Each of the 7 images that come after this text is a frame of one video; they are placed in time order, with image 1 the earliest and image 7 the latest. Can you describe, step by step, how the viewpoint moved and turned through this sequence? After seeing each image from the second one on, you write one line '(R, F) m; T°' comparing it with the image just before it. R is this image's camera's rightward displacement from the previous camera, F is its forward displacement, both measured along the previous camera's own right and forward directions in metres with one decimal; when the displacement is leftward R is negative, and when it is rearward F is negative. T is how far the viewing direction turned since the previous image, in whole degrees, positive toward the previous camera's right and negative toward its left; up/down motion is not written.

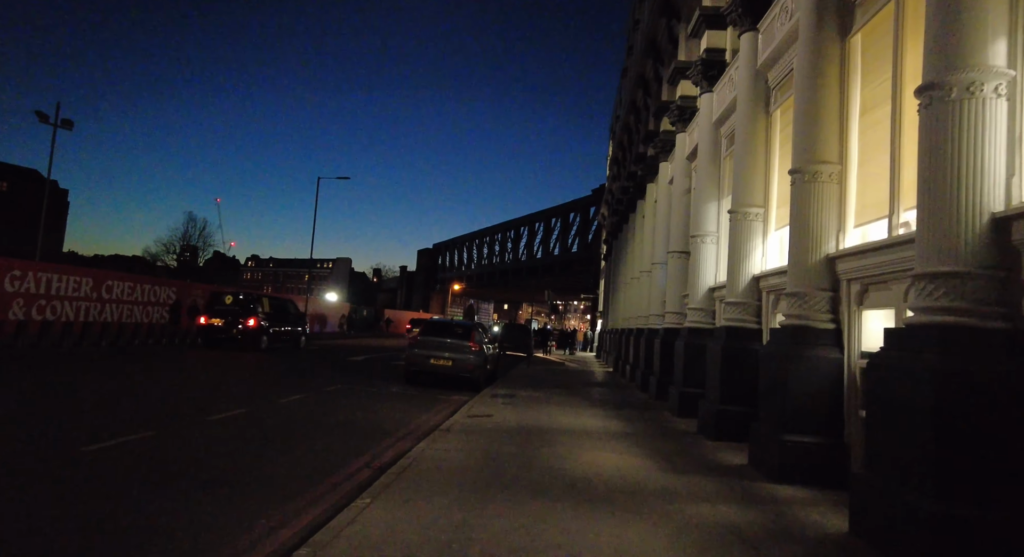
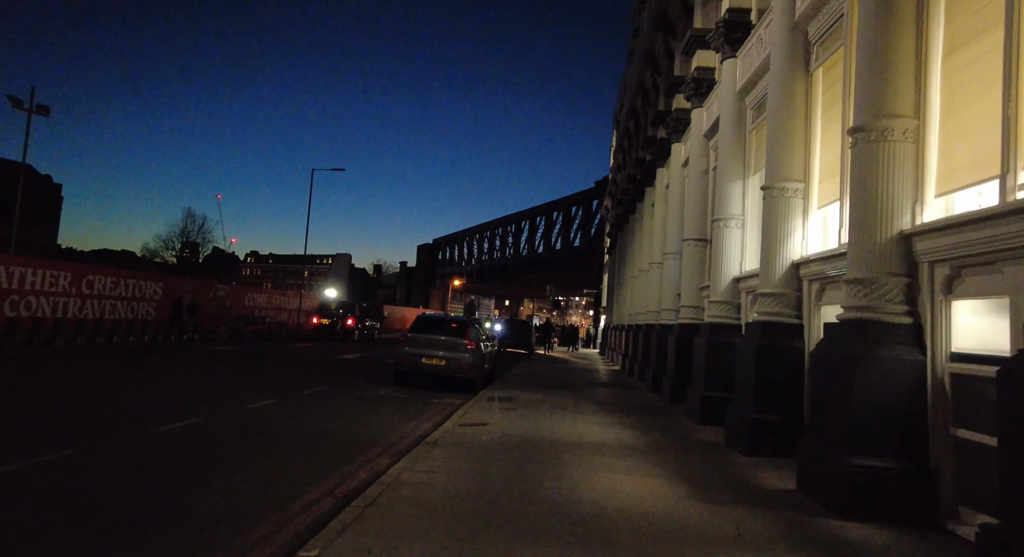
(0.0, +1.3) m; 0°
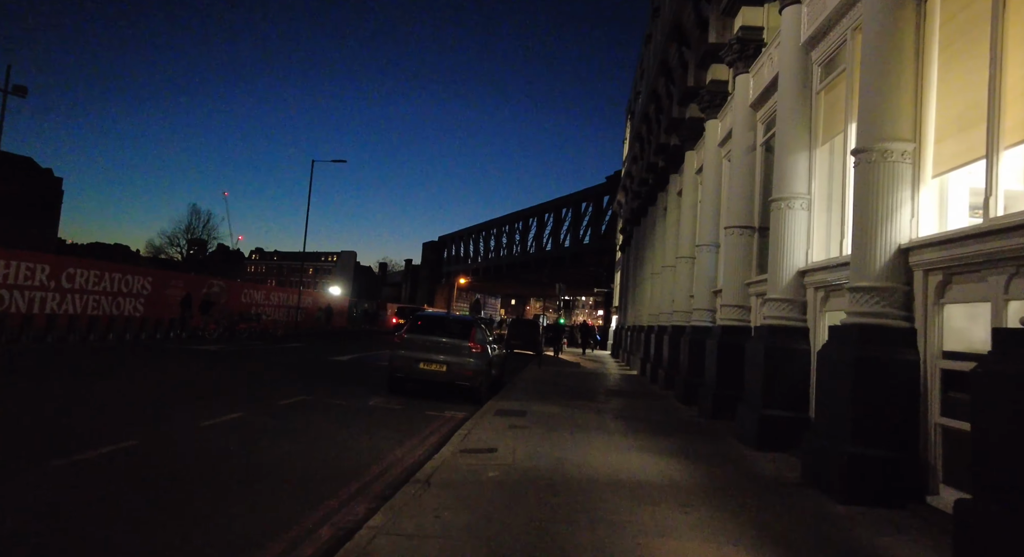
(-0.1, +1.8) m; -1°
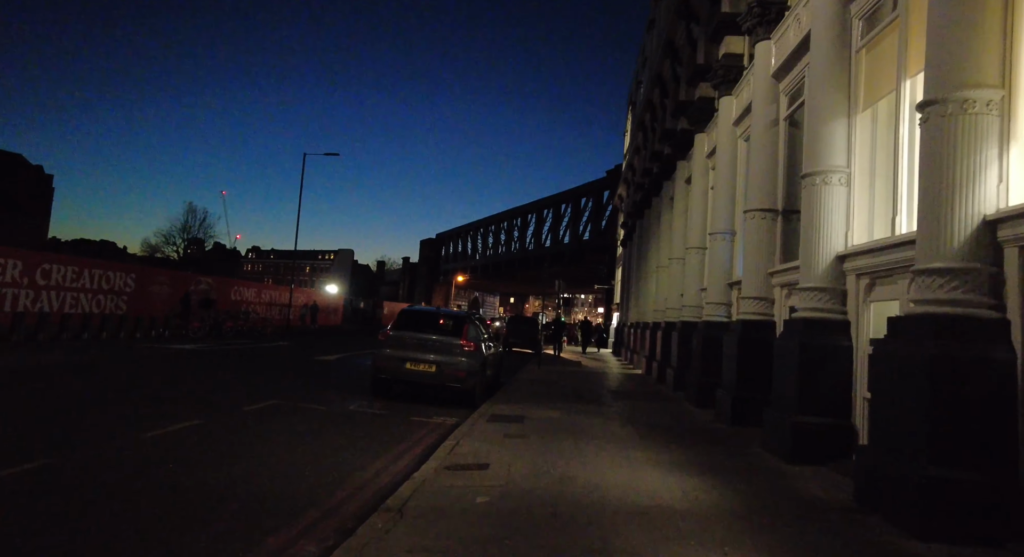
(0.0, +1.1) m; 0°
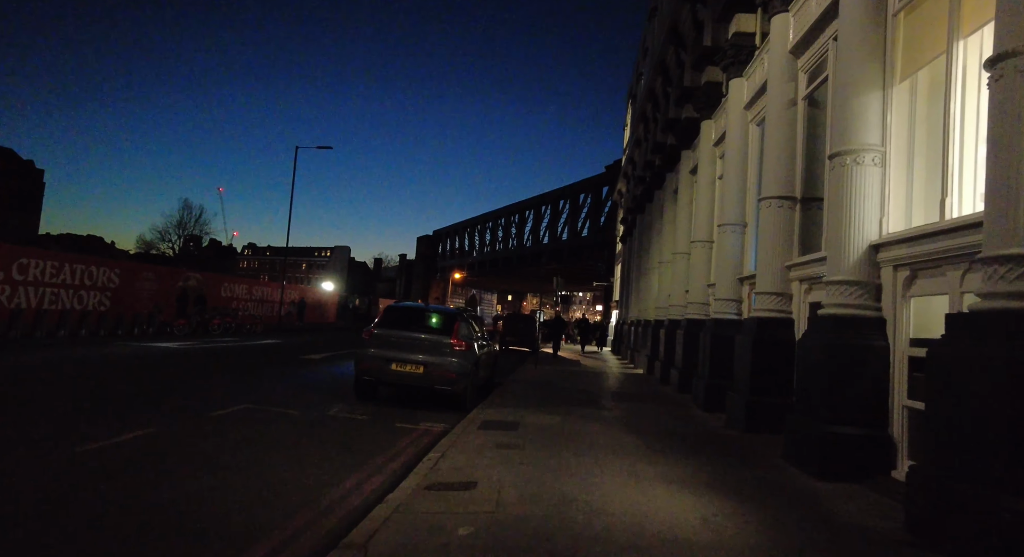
(+0.1, +0.8) m; 0°
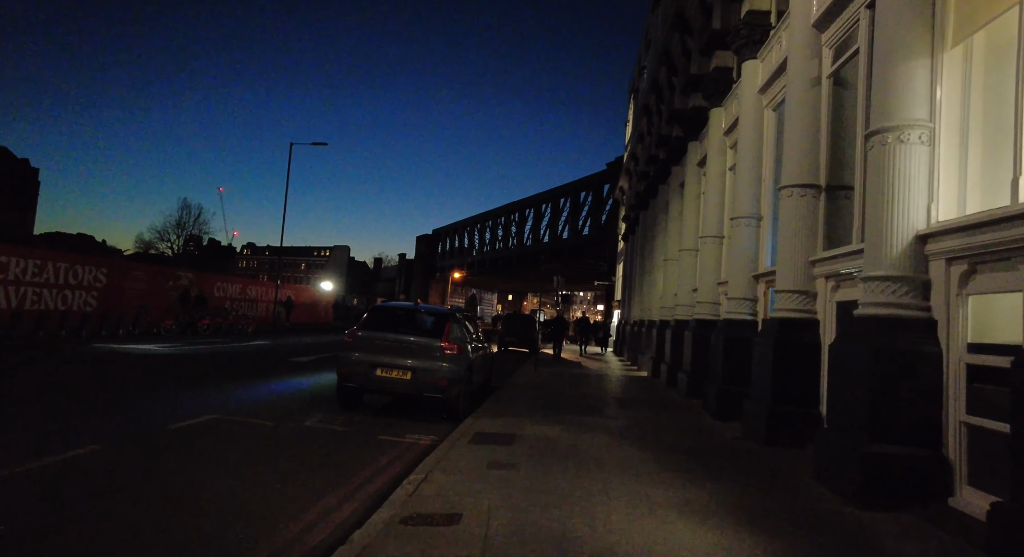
(+0.1, +0.8) m; 0°
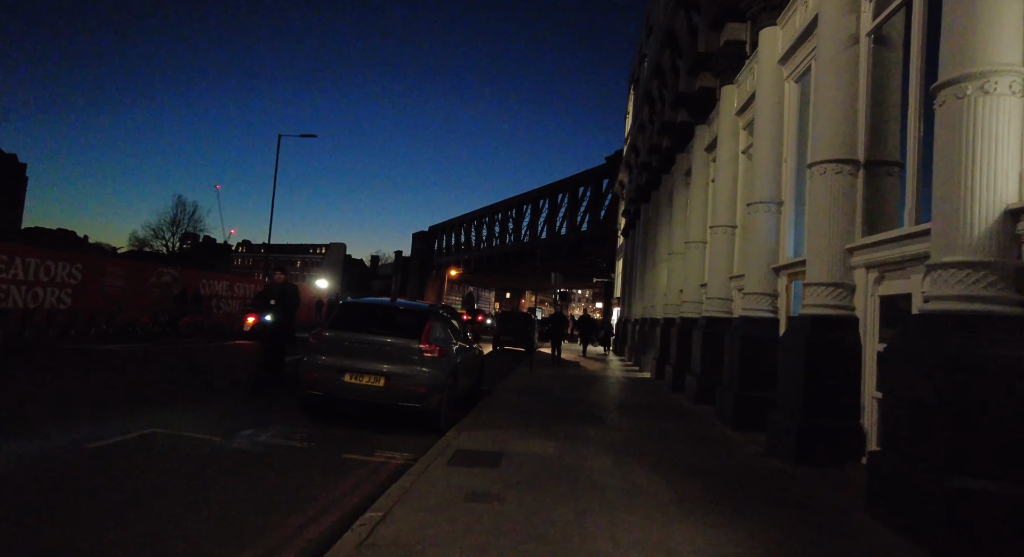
(+0.1, +1.2) m; 0°
